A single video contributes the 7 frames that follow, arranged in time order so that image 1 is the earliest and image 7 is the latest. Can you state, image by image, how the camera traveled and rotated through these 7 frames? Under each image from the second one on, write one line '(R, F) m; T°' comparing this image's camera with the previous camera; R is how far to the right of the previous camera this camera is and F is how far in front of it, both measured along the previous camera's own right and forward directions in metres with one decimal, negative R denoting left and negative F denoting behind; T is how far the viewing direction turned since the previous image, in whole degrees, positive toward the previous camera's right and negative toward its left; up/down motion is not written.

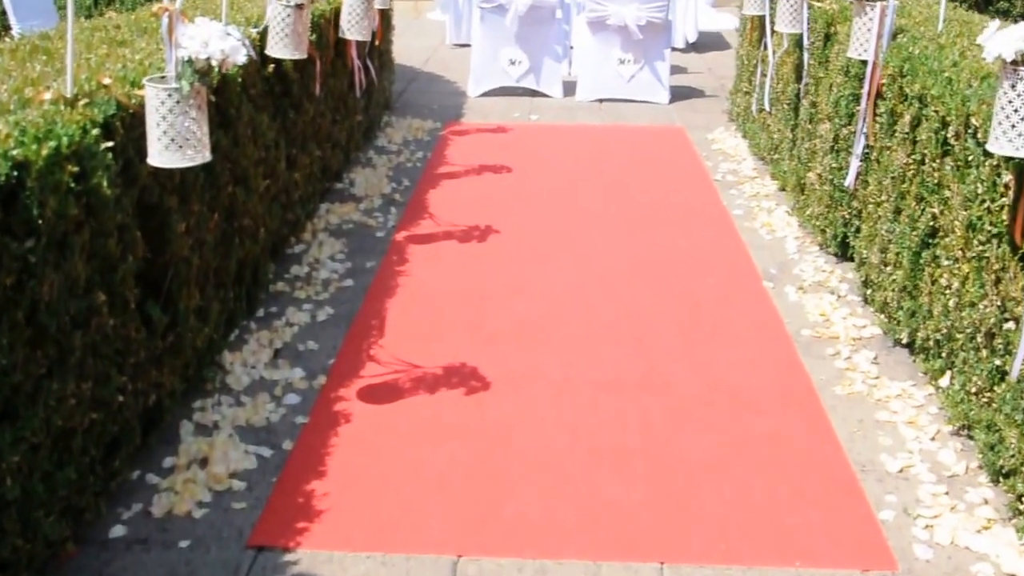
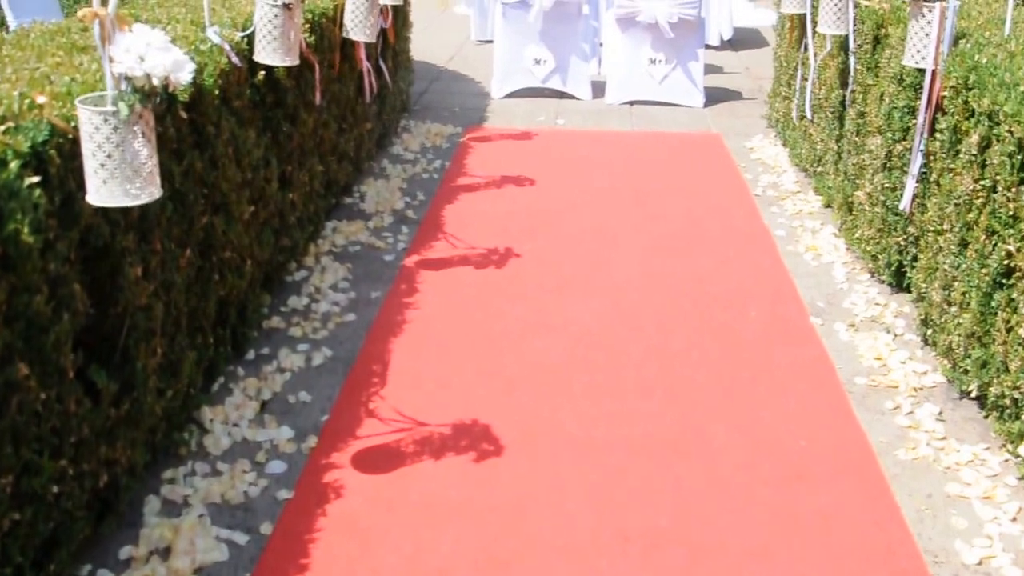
(0.0, +0.4) m; -1°
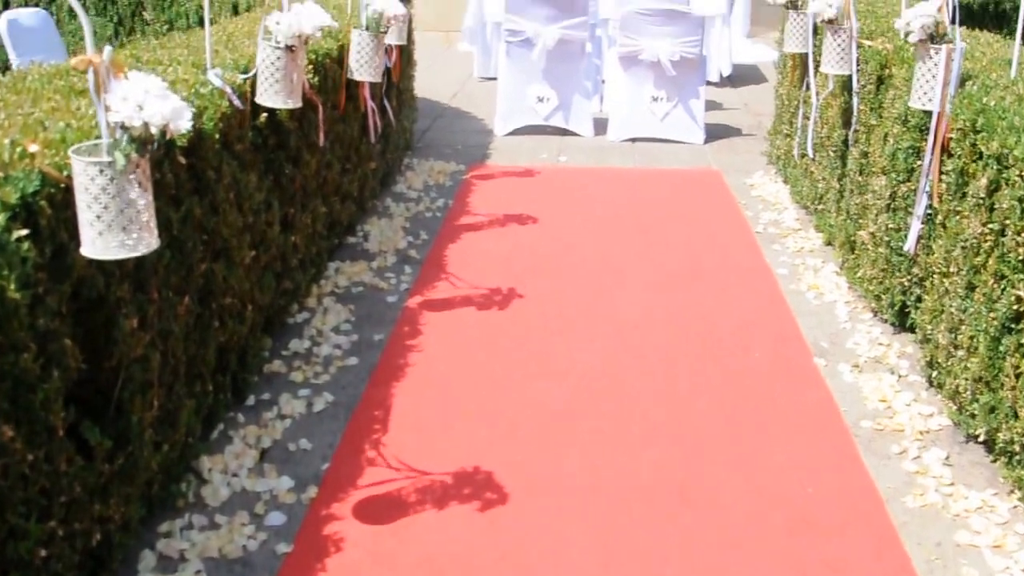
(0.0, 0.0) m; 0°
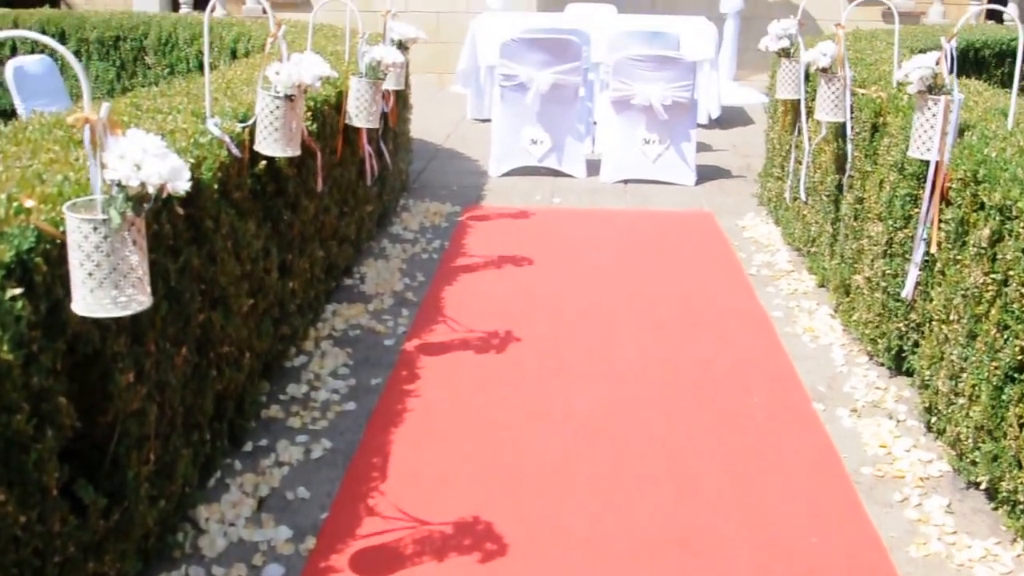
(0.0, 0.0) m; 0°
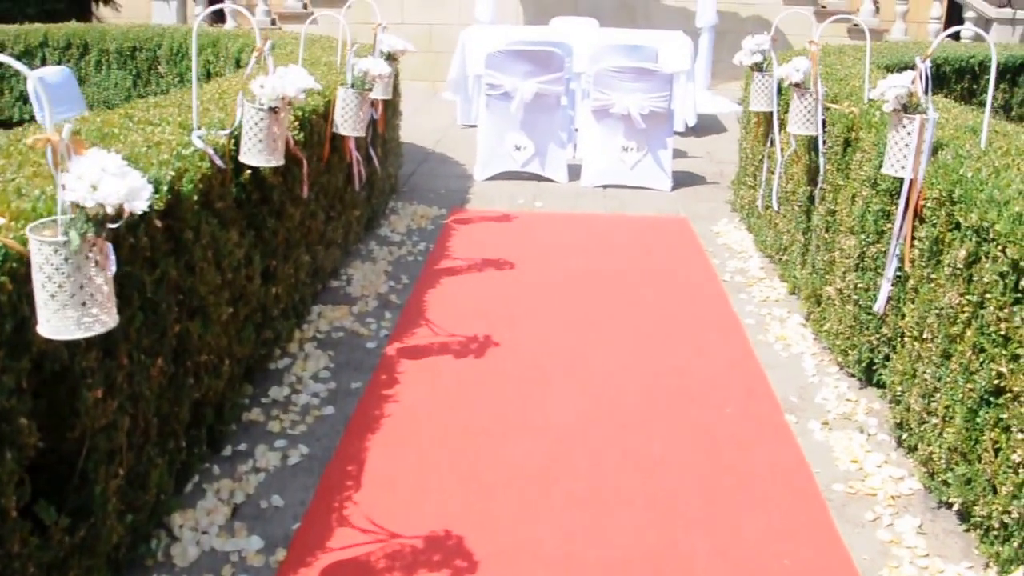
(0.0, 0.0) m; +1°
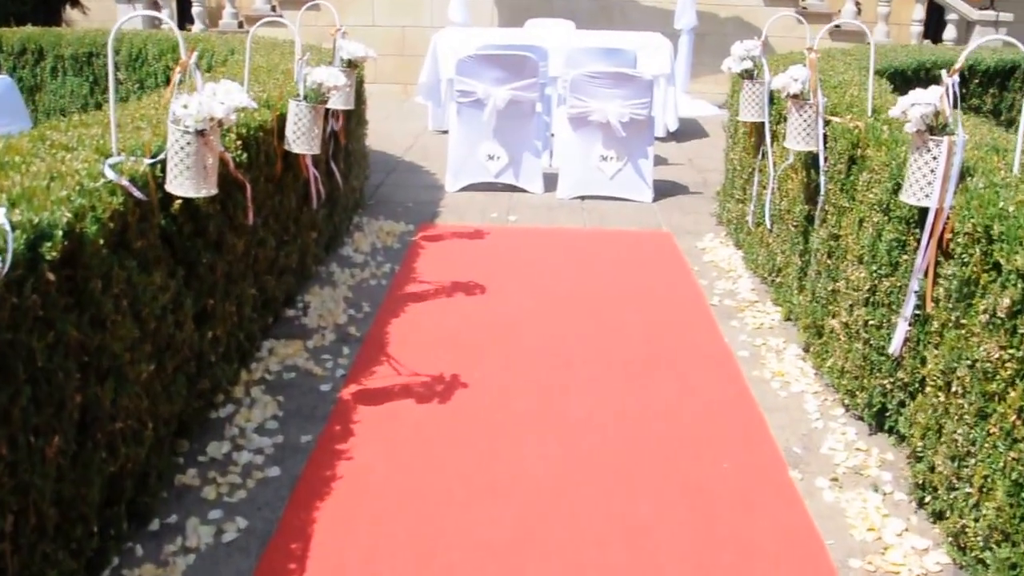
(0.0, +0.5) m; +1°
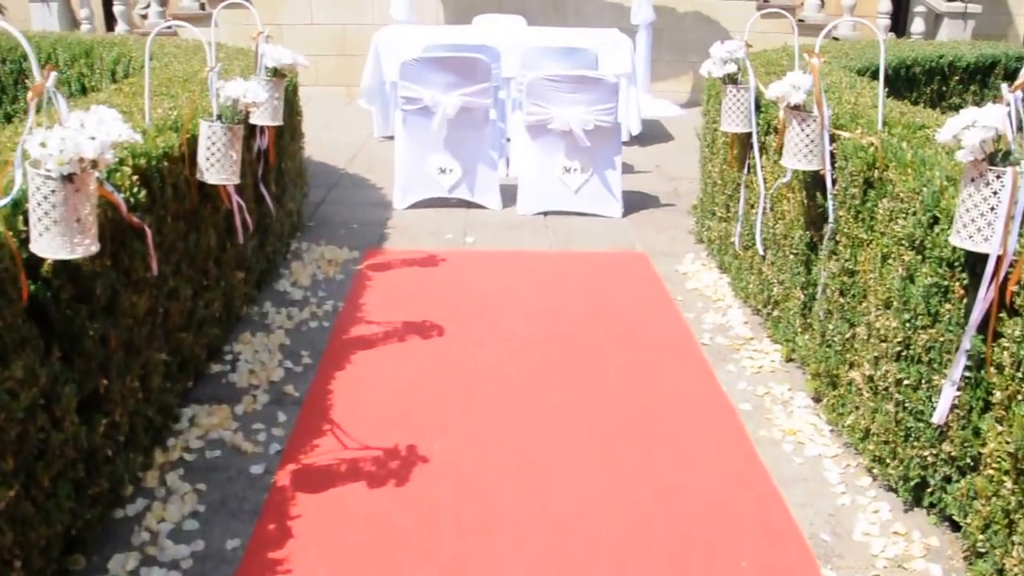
(0.0, +0.7) m; +2°
